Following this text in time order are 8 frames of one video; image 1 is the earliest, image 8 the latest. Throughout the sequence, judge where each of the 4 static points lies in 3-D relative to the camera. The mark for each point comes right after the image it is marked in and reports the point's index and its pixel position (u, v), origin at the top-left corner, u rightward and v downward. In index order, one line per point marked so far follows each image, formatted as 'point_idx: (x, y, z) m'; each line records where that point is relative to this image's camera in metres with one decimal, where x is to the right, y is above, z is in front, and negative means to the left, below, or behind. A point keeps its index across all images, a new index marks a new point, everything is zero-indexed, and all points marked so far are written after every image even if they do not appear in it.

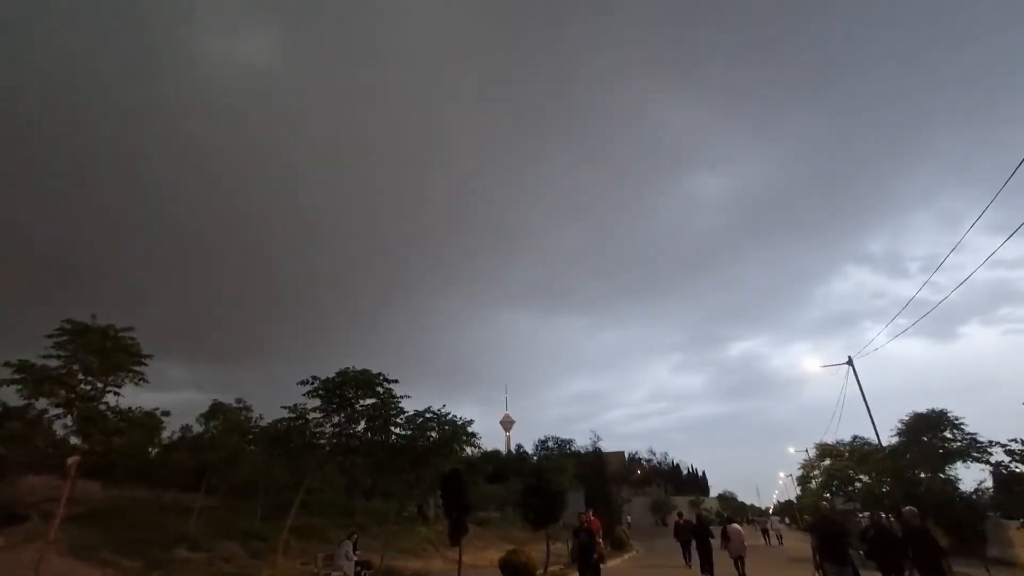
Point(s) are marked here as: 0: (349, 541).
0: (-3.8, -5.9, +15.4) m
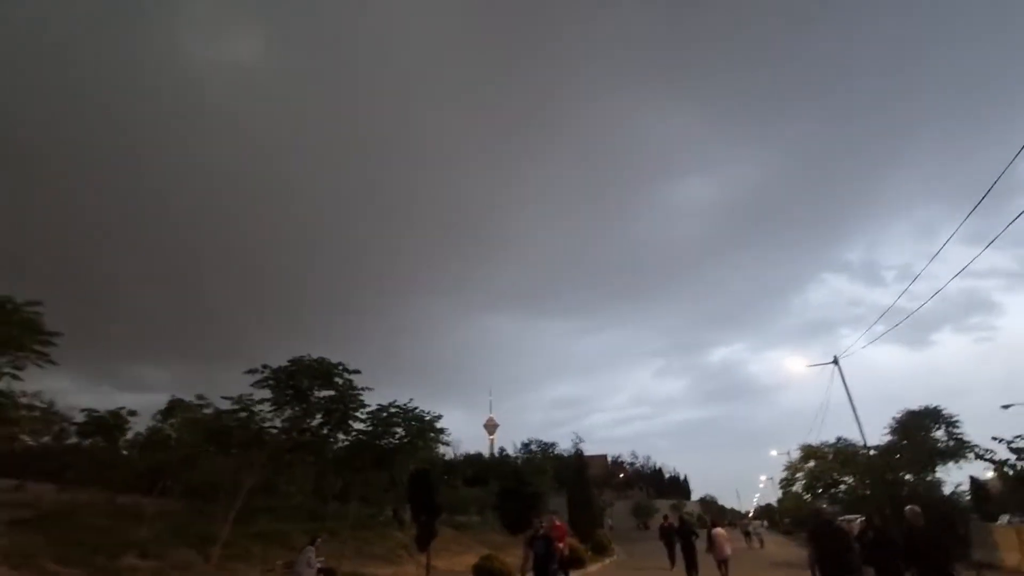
0: (-4.4, -5.6, +14.5) m
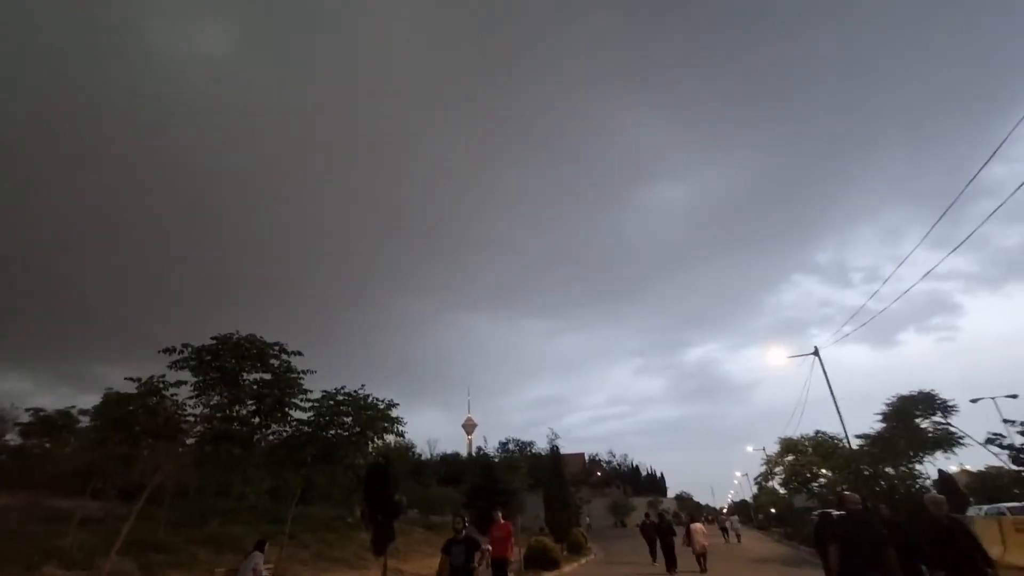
0: (-5.0, -5.2, +13.2) m
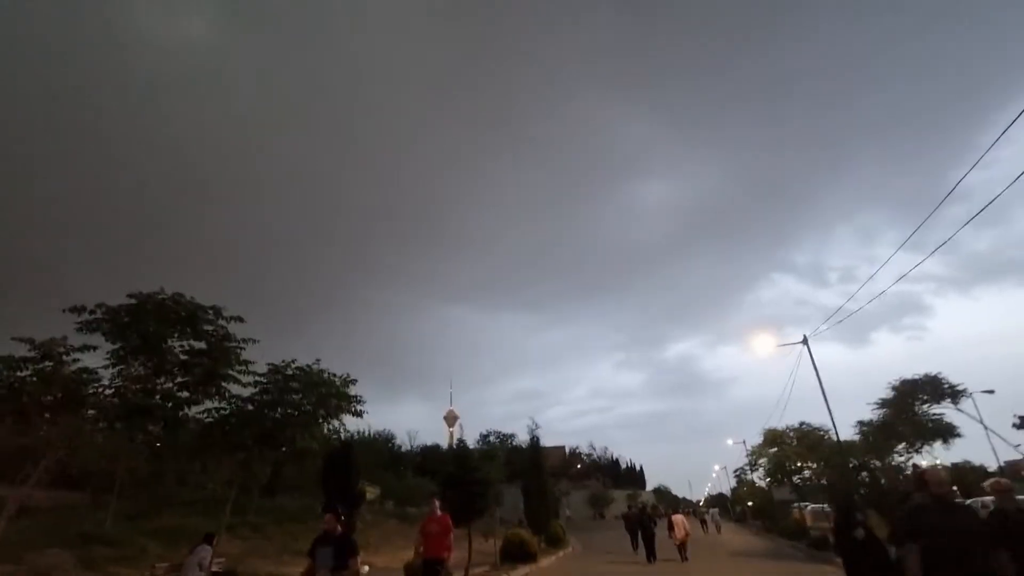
0: (-5.5, -4.7, +12.0) m
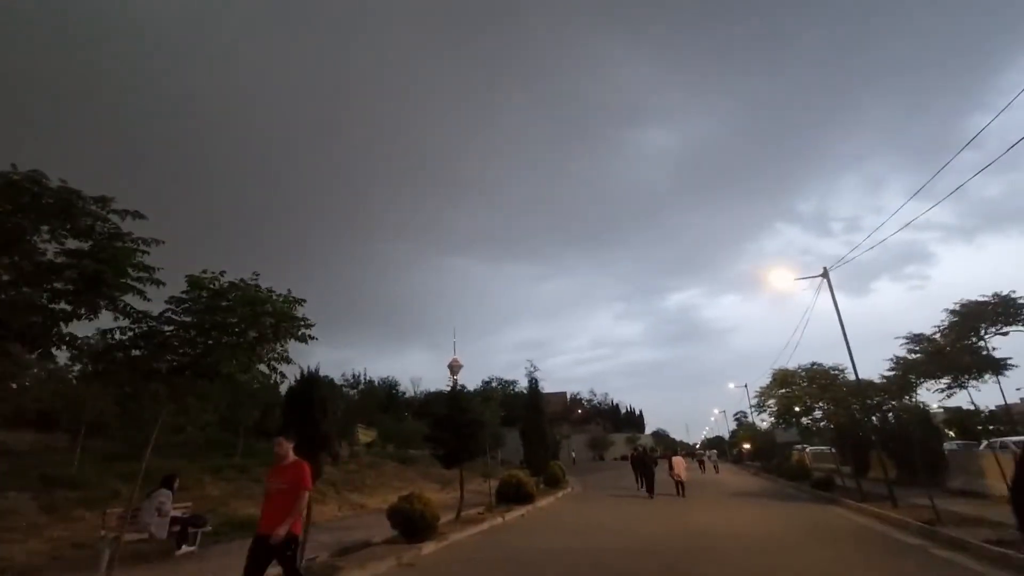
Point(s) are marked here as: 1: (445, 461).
0: (-5.7, -3.2, +10.8) m
1: (-1.8, -4.8, +18.3) m
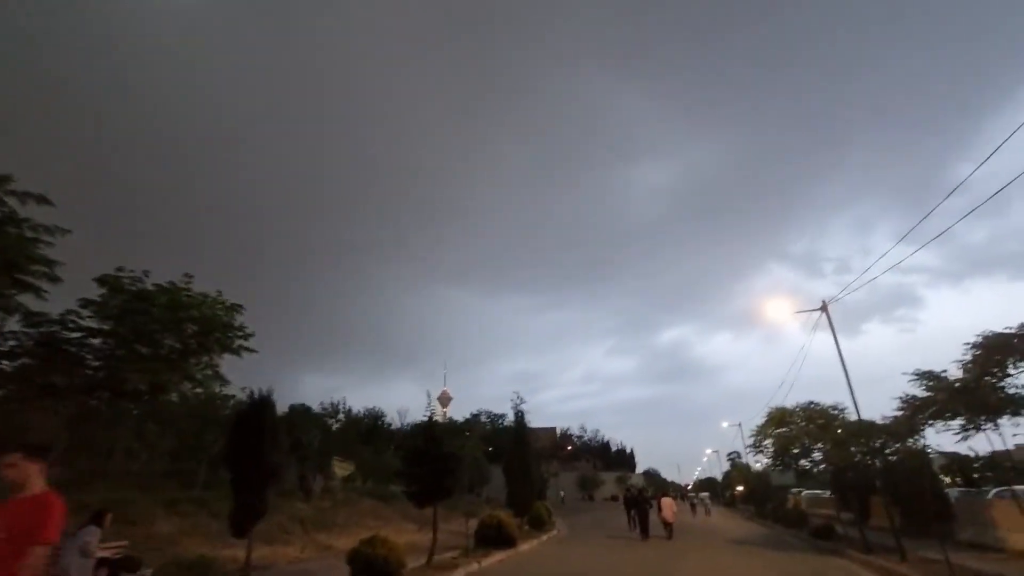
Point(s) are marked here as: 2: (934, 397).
0: (-6.1, -3.4, +9.5) m
1: (-2.4, -5.4, +16.9) m
2: (+12.0, -2.9, +18.6) m
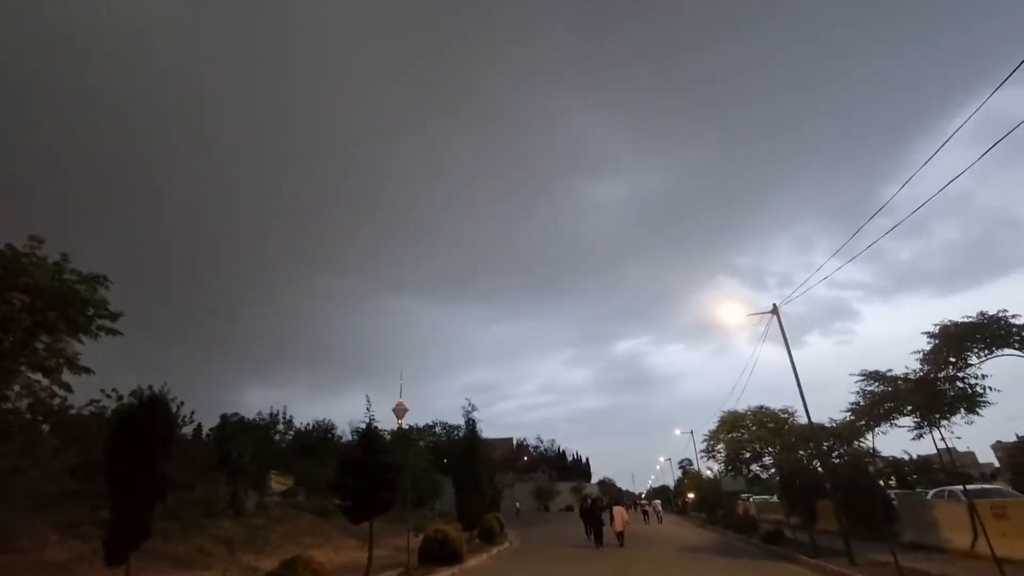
0: (-7.0, -3.3, +8.1) m
1: (-3.7, -5.4, +15.7) m
2: (+10.5, -2.9, +18.5) m
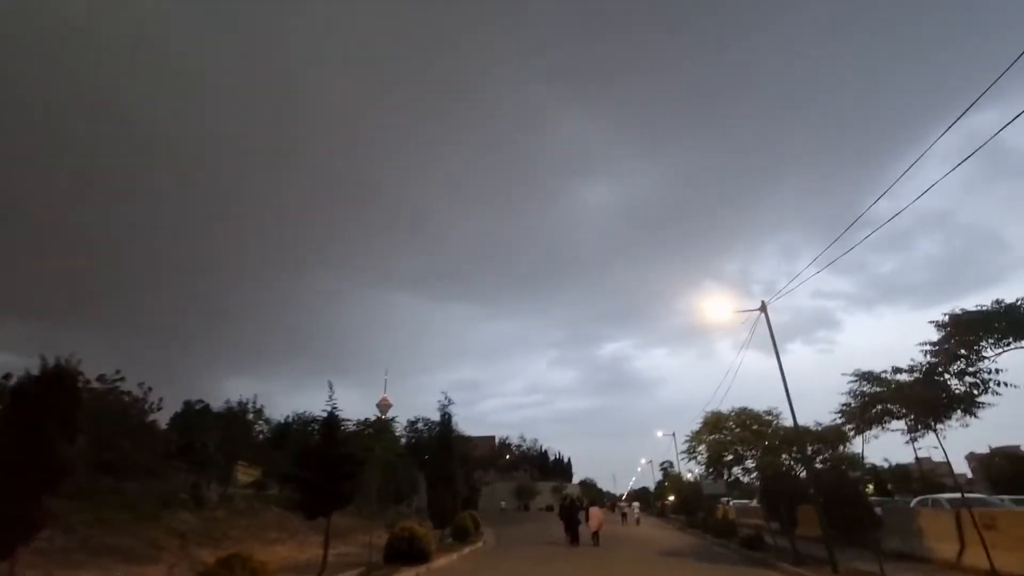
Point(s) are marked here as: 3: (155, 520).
0: (-7.5, -2.7, +7.1) m
1: (-4.4, -4.9, +14.8) m
2: (+9.8, -2.9, +17.8) m
3: (-10.2, -6.6, +19.1) m
